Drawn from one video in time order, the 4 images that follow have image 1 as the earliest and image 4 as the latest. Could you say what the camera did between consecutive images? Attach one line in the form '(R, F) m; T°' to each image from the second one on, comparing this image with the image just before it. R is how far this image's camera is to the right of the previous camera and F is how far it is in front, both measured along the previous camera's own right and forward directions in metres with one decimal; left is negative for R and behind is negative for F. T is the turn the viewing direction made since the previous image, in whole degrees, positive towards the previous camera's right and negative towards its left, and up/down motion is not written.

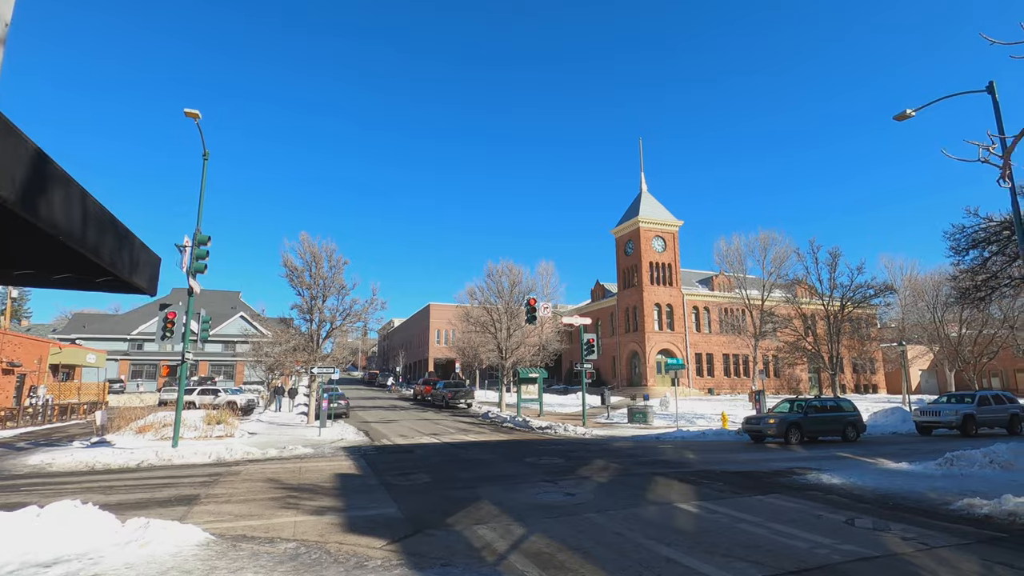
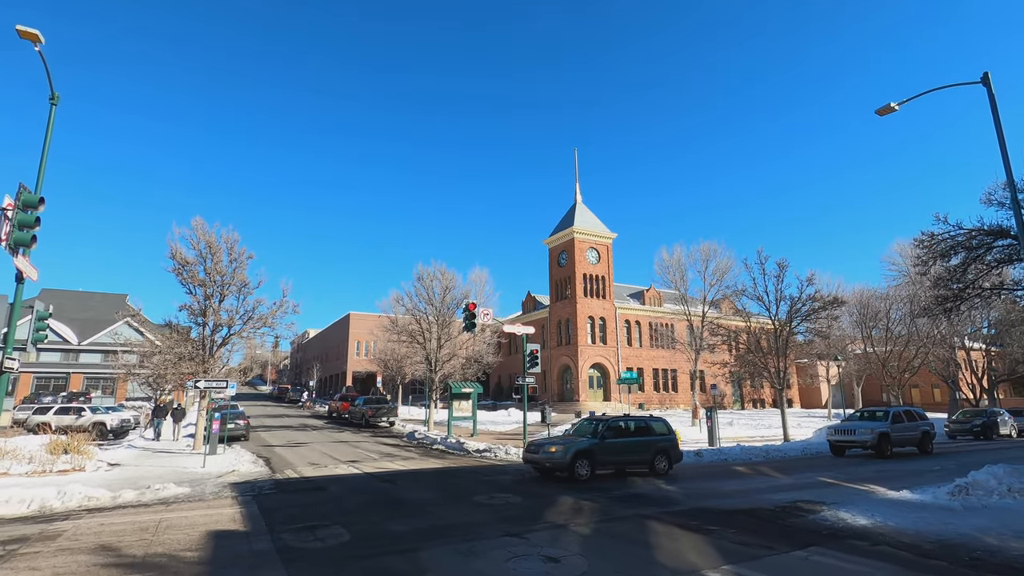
(-0.5, +2.9) m; +8°
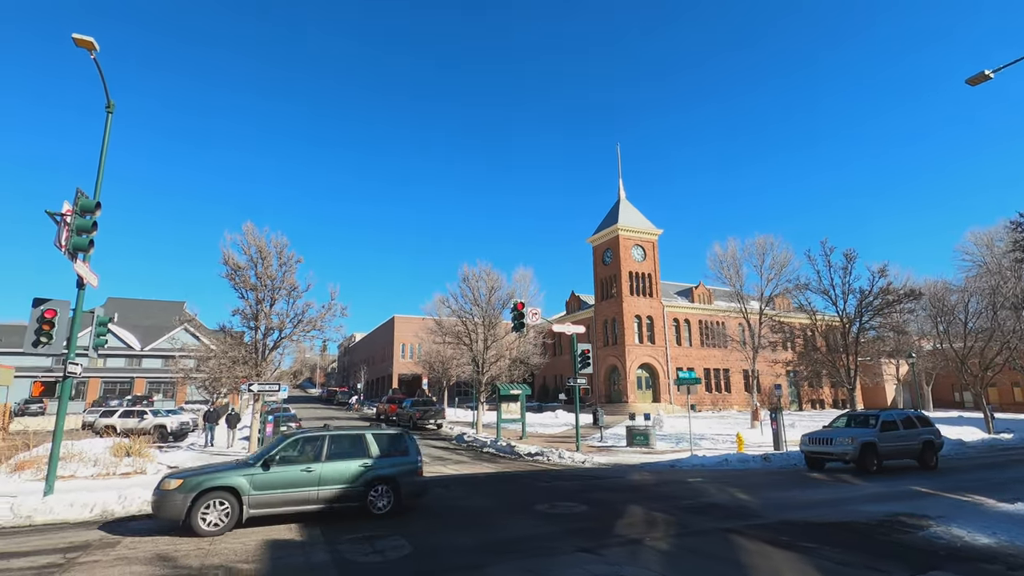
(-0.4, +0.6) m; -4°
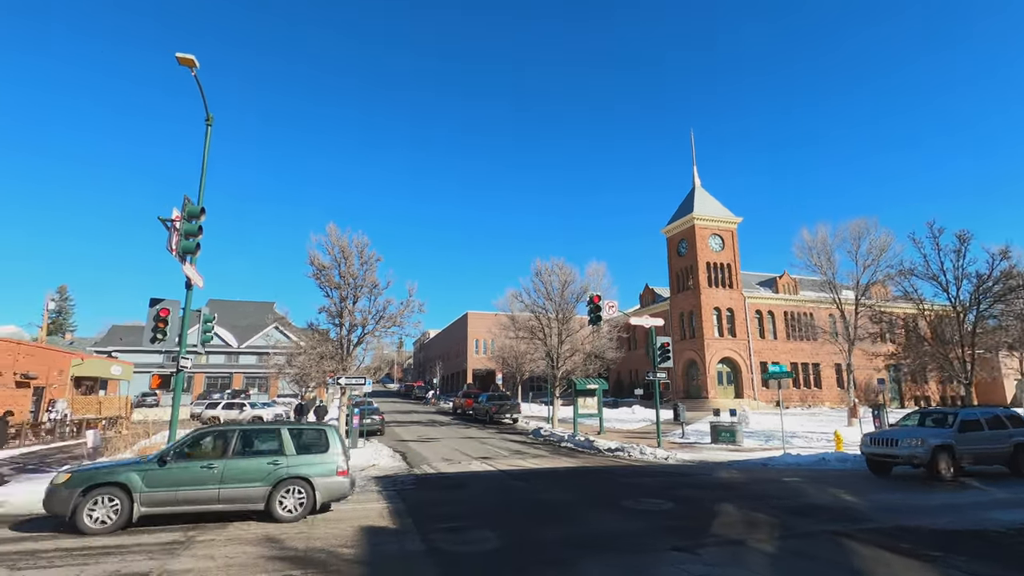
(-0.2, +0.1) m; -7°
